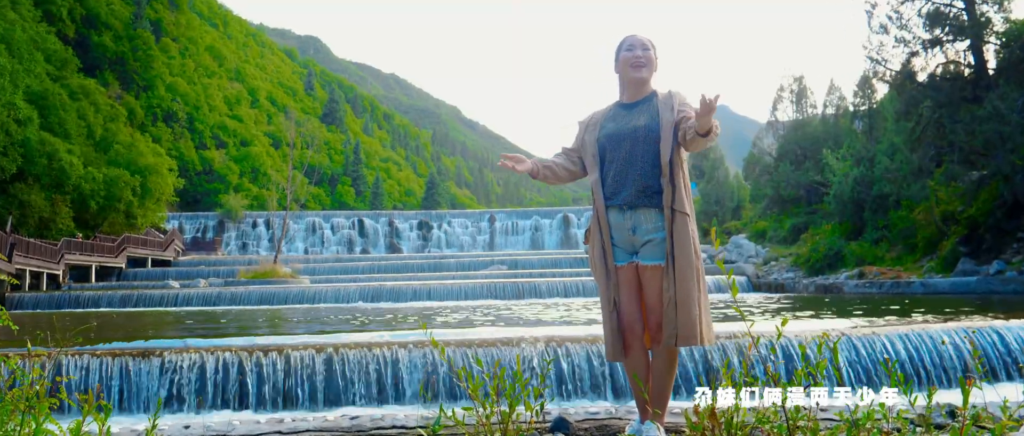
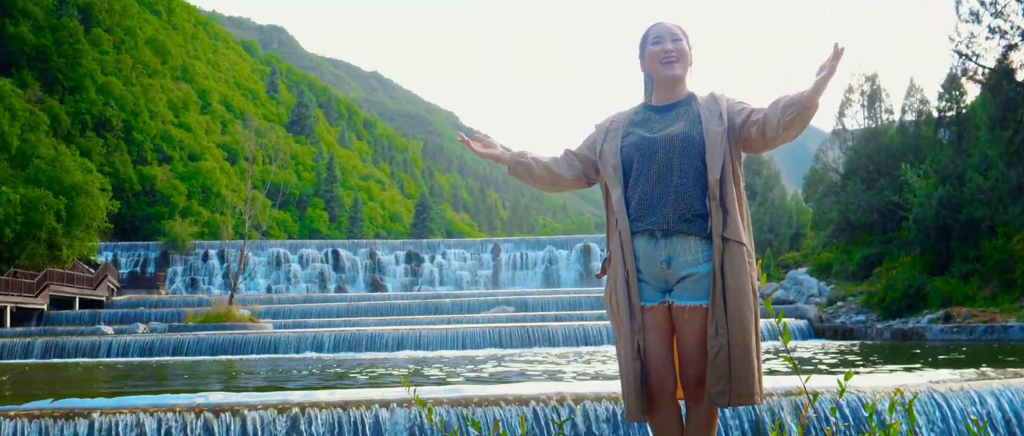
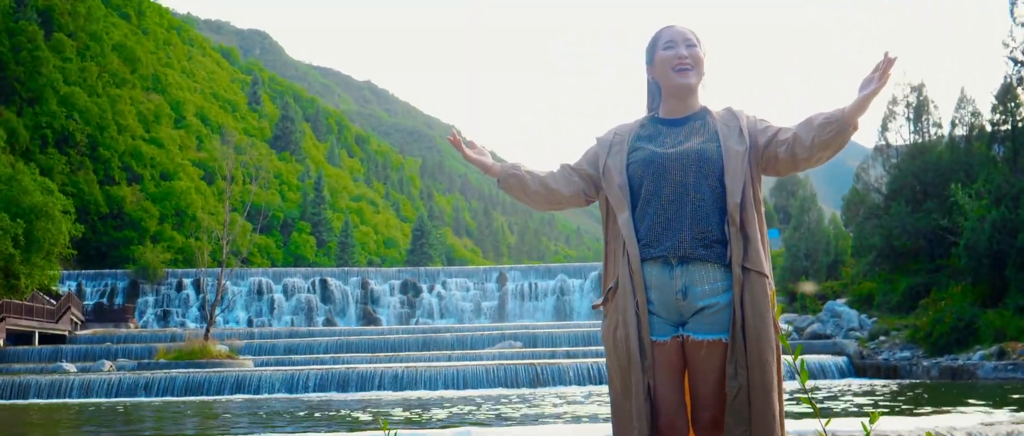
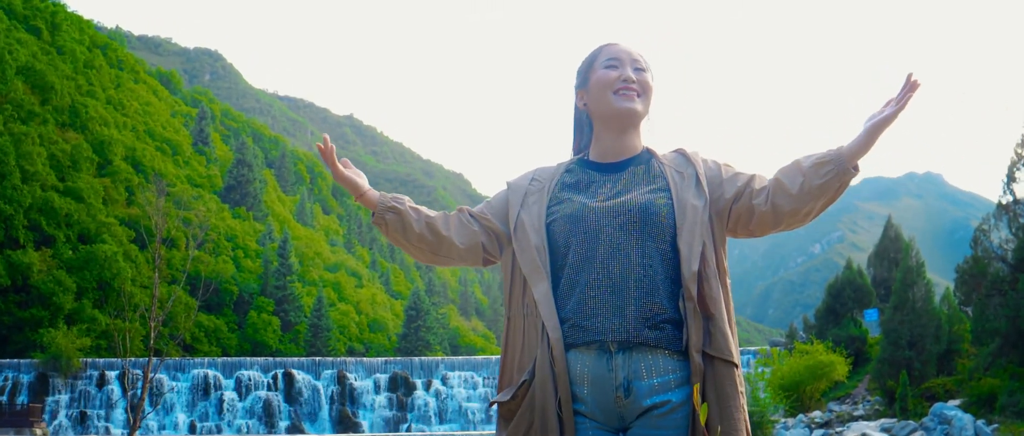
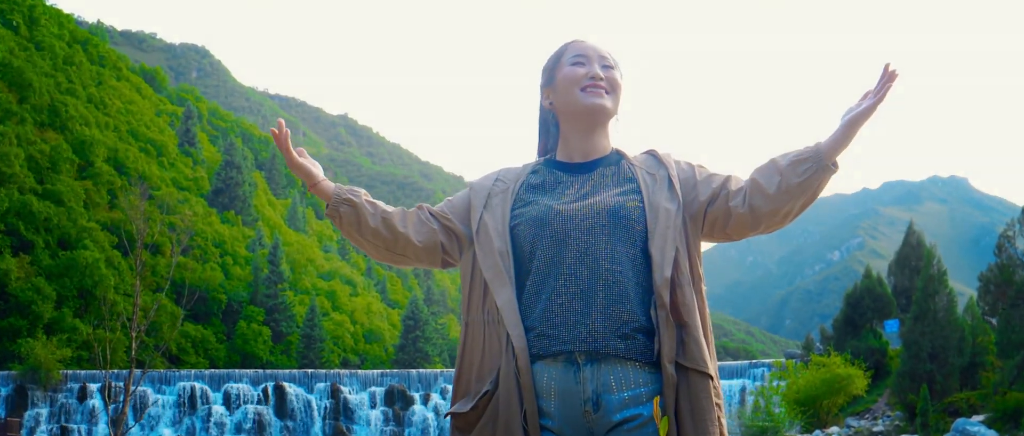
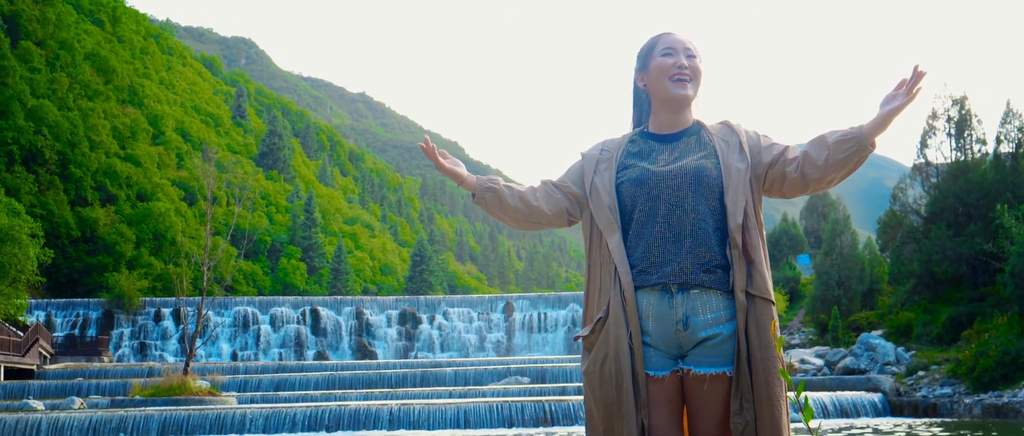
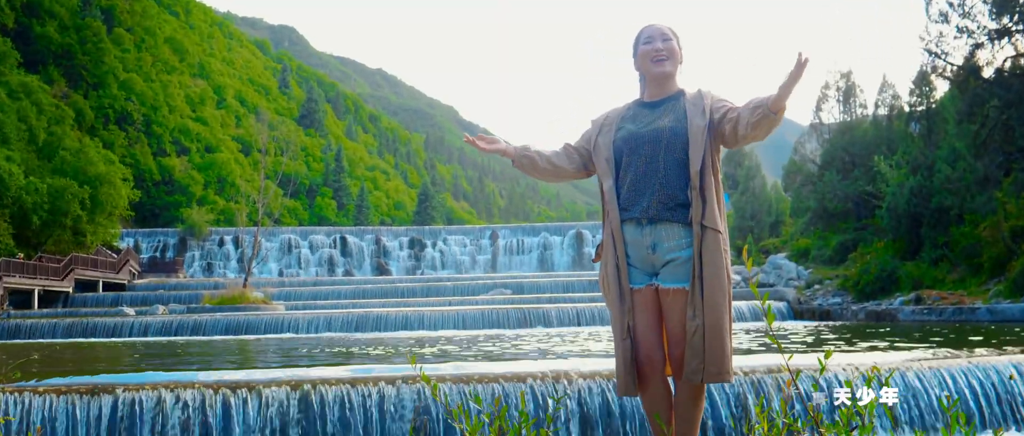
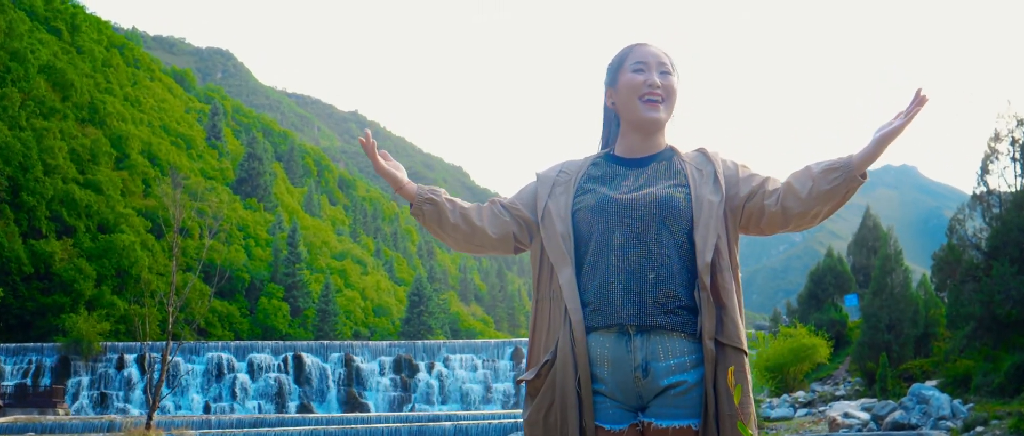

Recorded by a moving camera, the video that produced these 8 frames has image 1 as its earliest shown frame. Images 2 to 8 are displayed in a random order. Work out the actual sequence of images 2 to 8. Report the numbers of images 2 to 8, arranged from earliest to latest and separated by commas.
7, 2, 3, 6, 8, 4, 5
